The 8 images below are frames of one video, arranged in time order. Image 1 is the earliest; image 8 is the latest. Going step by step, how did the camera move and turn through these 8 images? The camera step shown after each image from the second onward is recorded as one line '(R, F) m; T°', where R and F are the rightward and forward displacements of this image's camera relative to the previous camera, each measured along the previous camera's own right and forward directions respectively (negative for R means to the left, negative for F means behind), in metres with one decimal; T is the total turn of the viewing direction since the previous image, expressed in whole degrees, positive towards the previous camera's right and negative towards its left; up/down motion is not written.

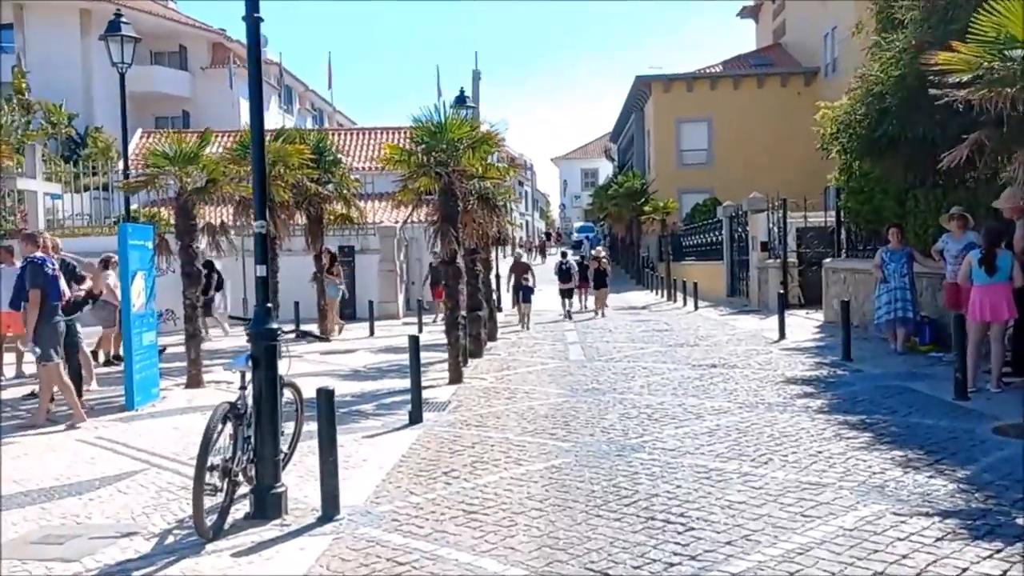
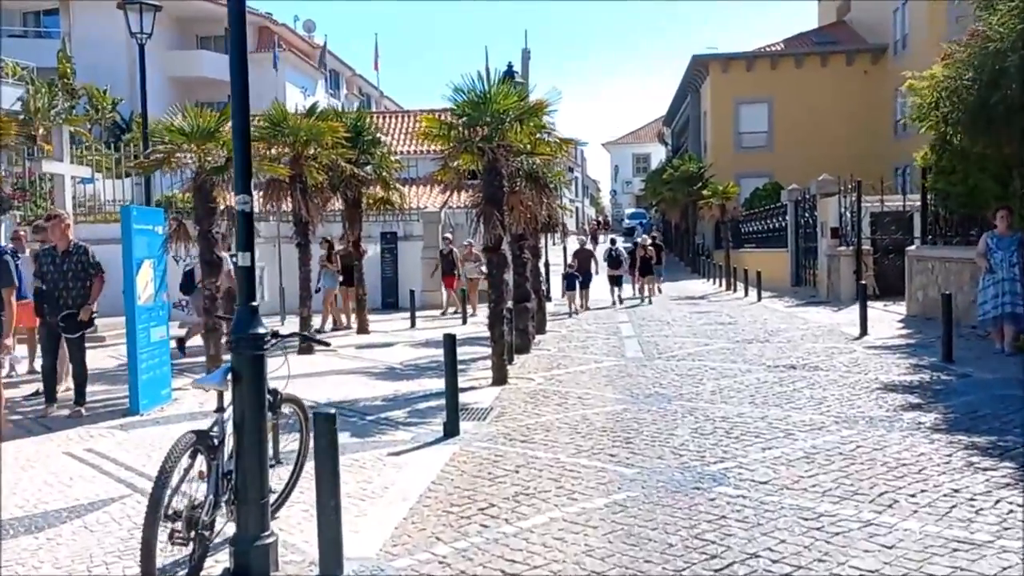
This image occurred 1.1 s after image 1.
(0.0, +1.4) m; -3°
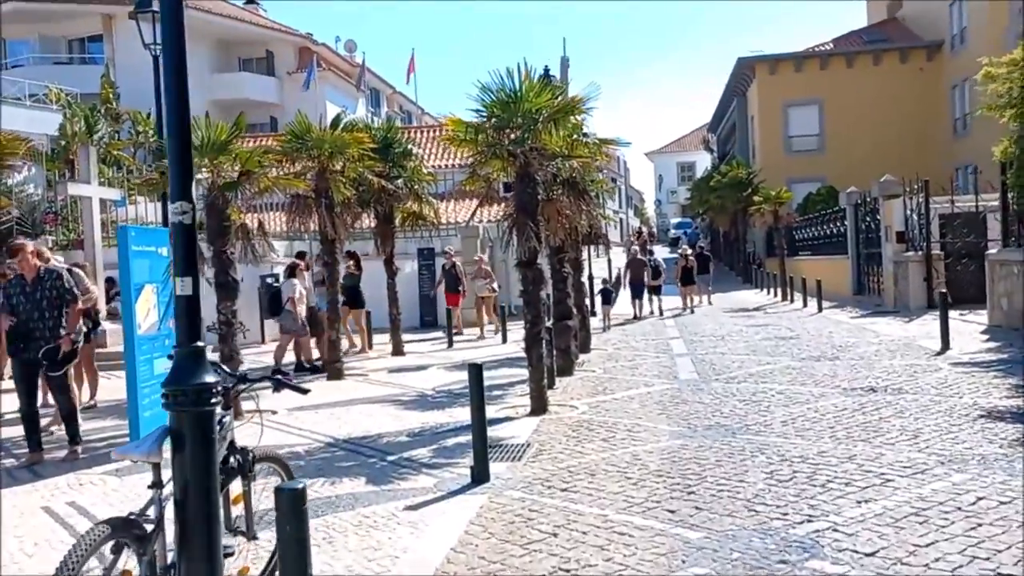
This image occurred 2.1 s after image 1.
(+0.1, +1.2) m; -3°
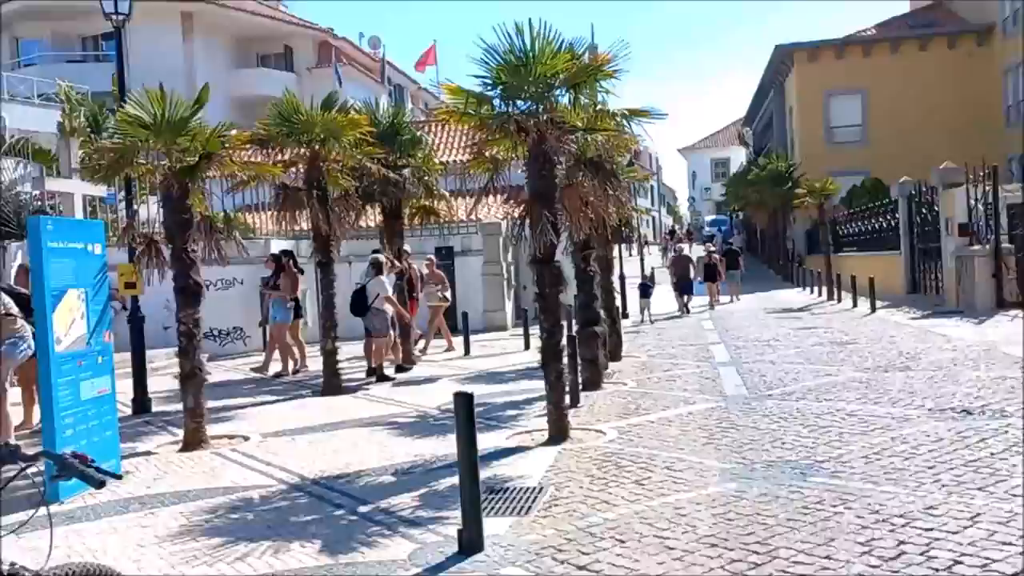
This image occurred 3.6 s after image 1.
(+0.2, +1.8) m; -2°
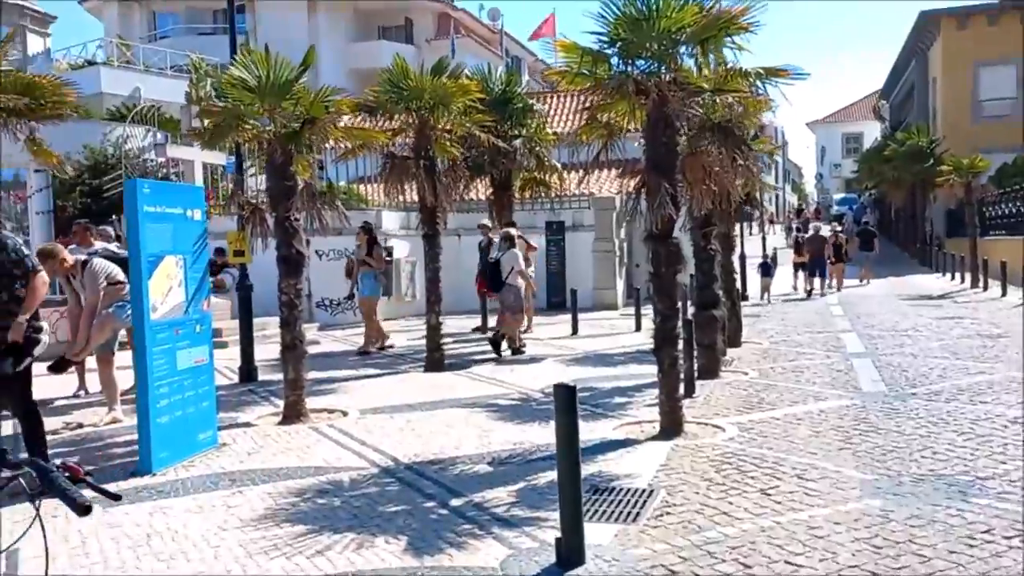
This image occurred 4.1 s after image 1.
(0.0, +0.6) m; -8°
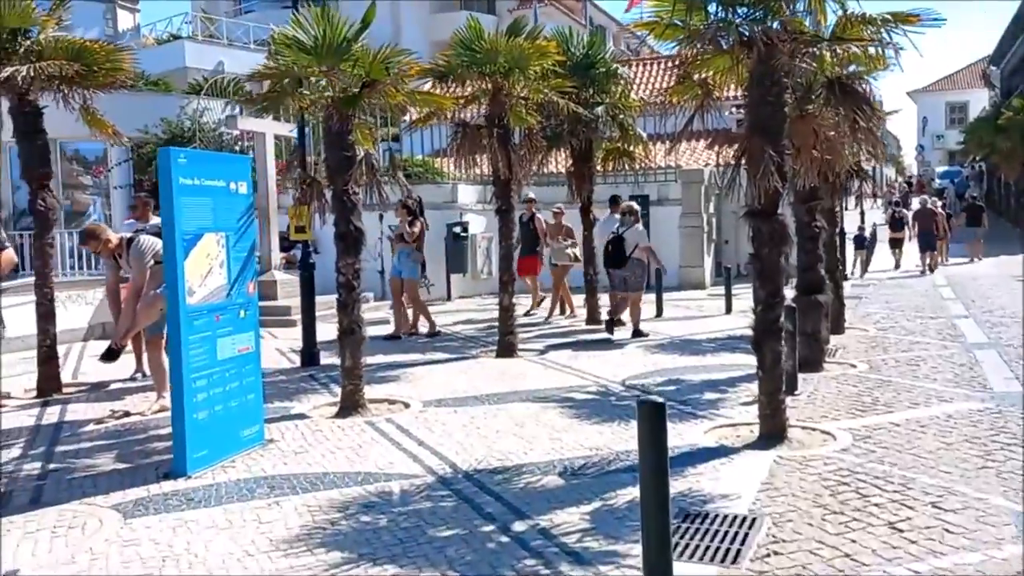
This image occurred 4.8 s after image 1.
(0.0, +0.9) m; -6°
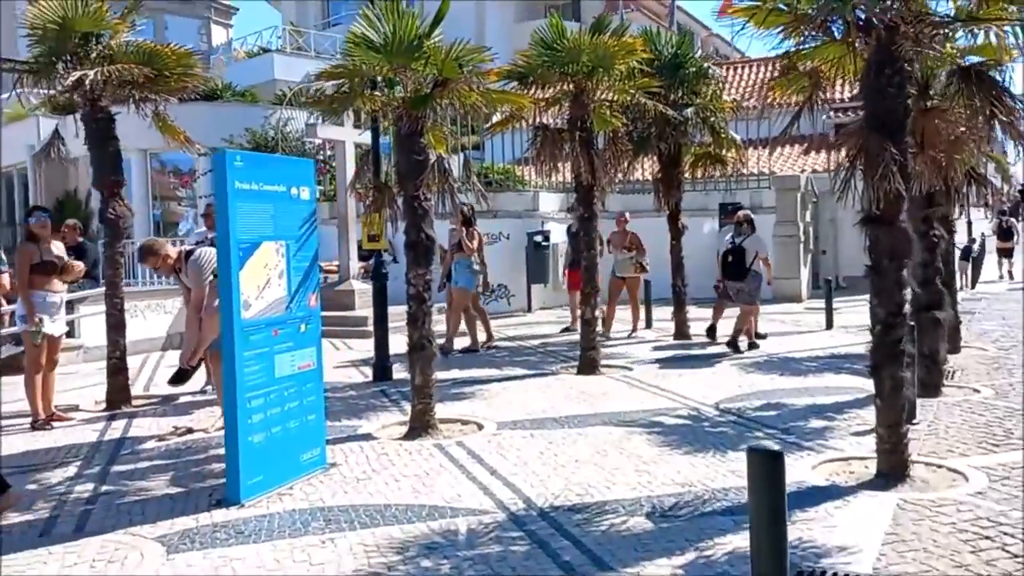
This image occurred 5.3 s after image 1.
(0.0, +0.6) m; -6°
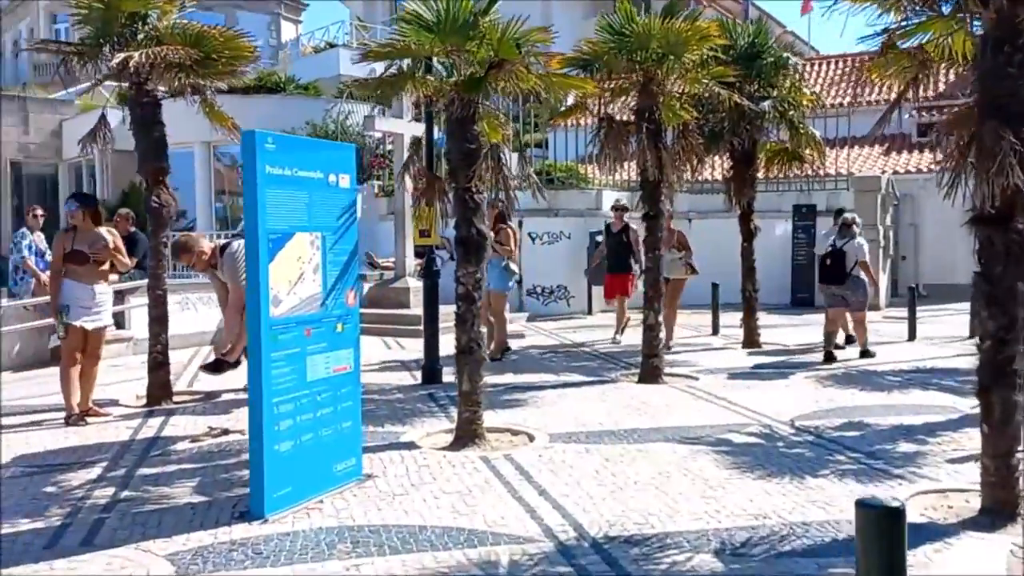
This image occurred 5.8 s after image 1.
(0.0, +0.6) m; -4°
